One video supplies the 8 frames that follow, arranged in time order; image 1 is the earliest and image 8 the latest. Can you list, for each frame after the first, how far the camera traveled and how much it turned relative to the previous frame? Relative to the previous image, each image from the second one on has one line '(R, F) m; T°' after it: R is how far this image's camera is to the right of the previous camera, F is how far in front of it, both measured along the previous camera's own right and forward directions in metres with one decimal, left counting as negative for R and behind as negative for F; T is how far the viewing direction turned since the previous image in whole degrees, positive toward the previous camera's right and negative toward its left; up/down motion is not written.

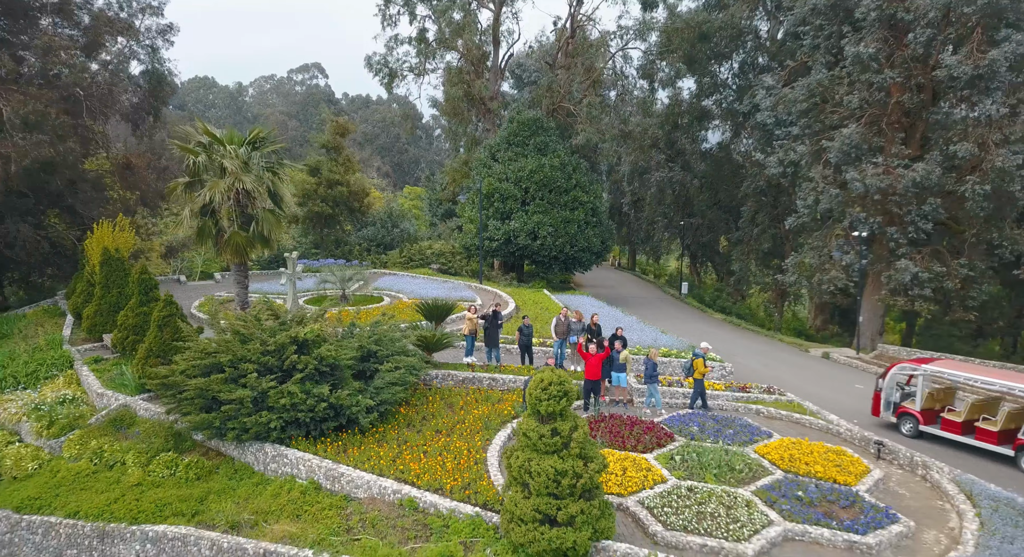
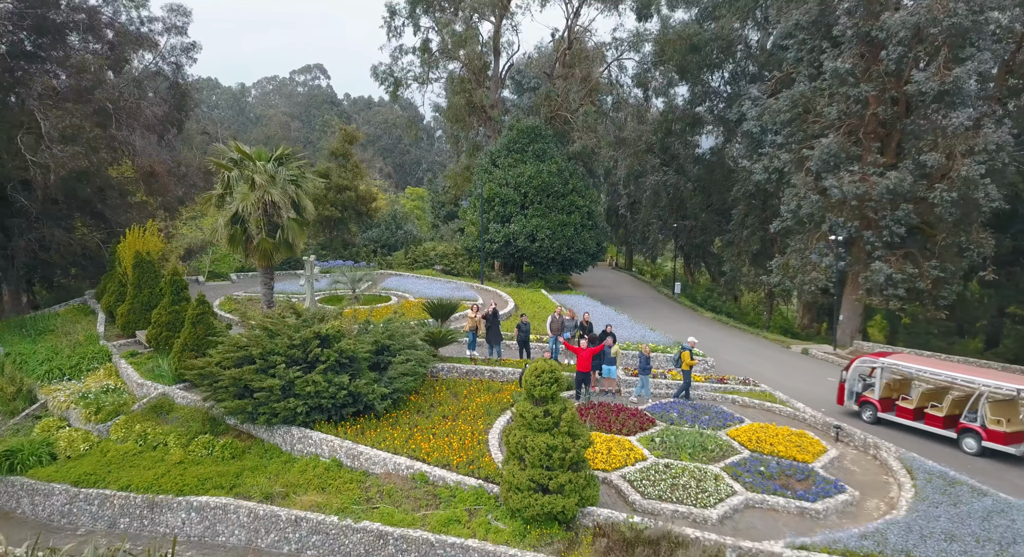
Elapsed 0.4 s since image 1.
(0.0, -1.4) m; 0°
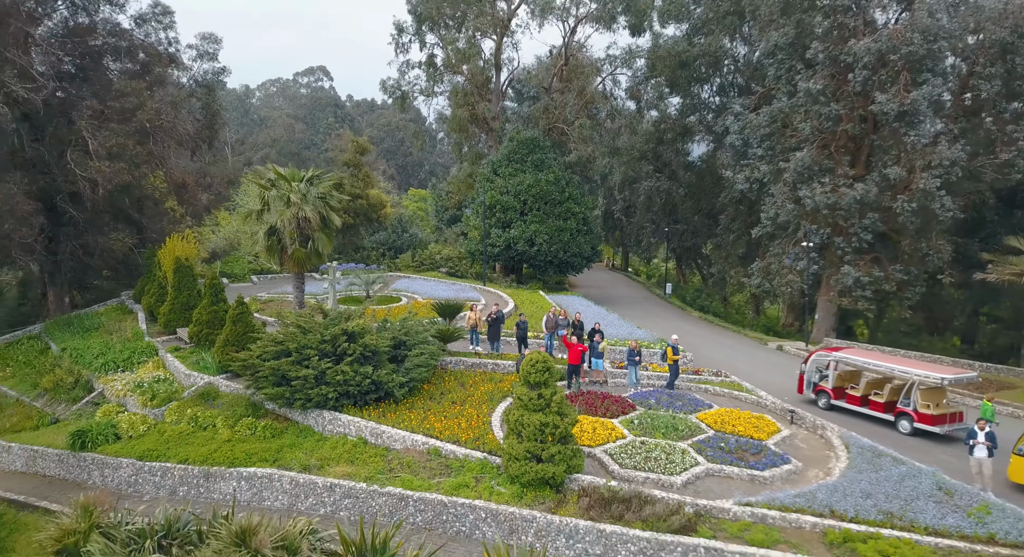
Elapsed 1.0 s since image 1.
(0.0, -2.1) m; 0°
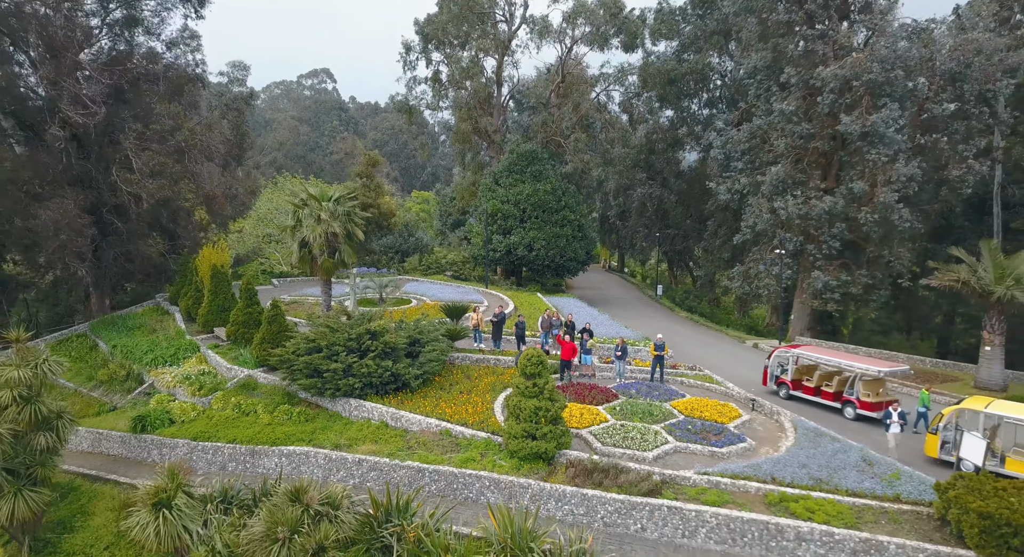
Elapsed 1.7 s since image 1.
(0.0, -2.4) m; 0°
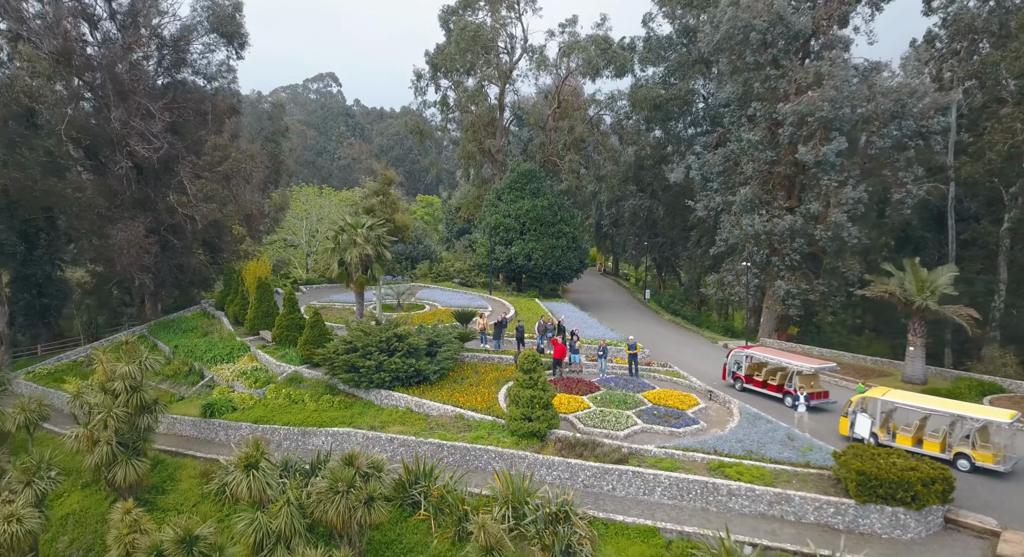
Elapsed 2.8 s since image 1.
(0.0, -3.8) m; 0°
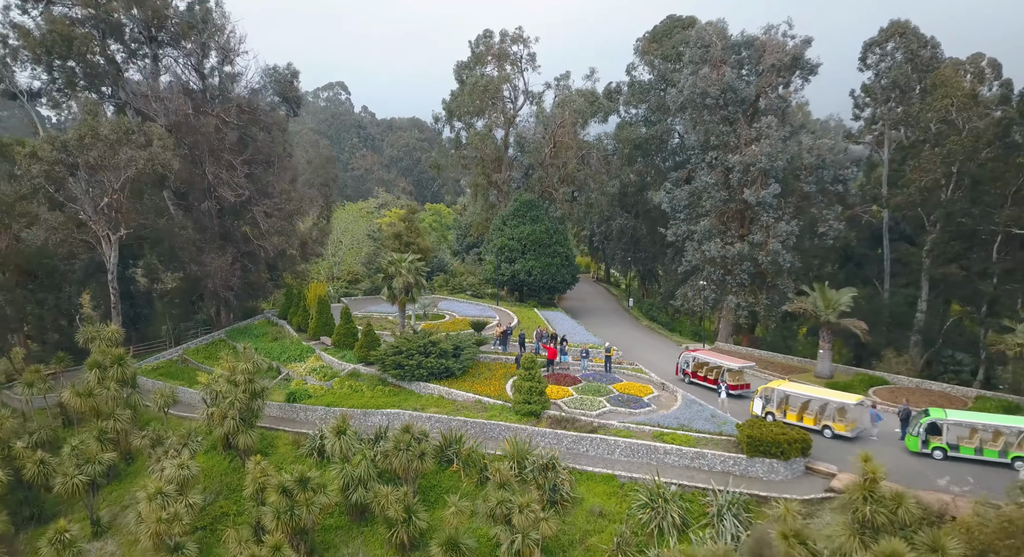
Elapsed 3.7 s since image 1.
(-0.1, -7.2) m; 0°
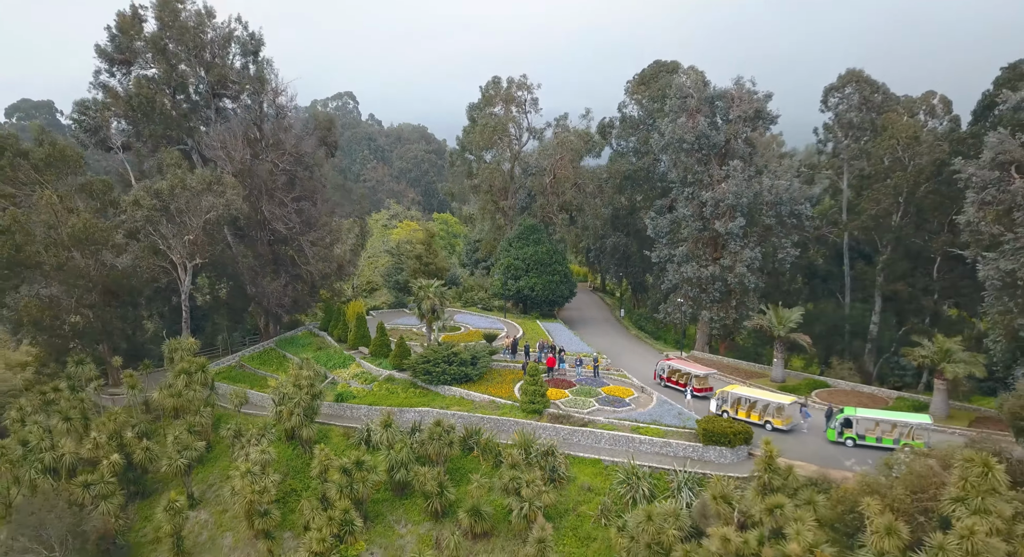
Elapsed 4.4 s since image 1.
(-0.4, -6.3) m; 0°
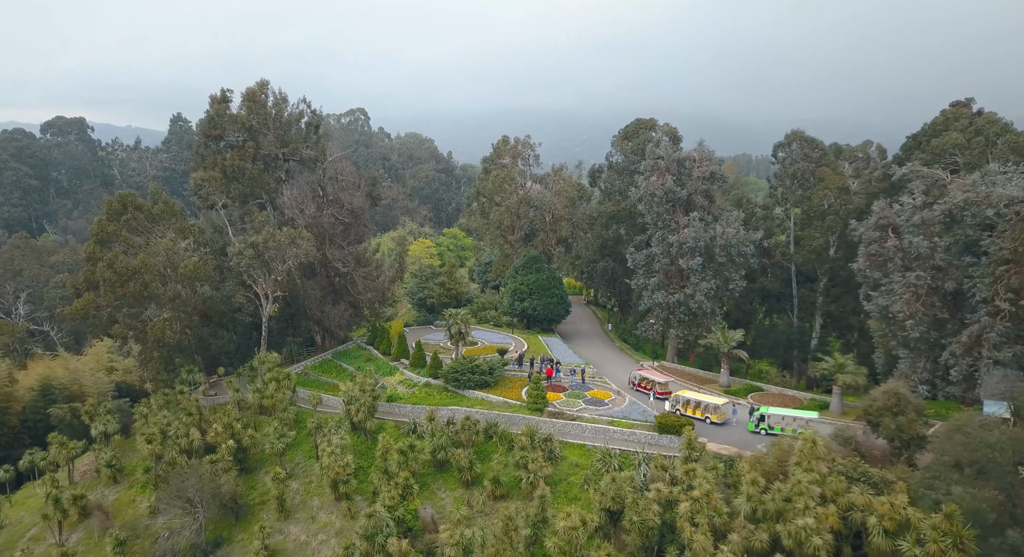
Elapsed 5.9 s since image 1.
(-0.6, -11.0) m; 0°
